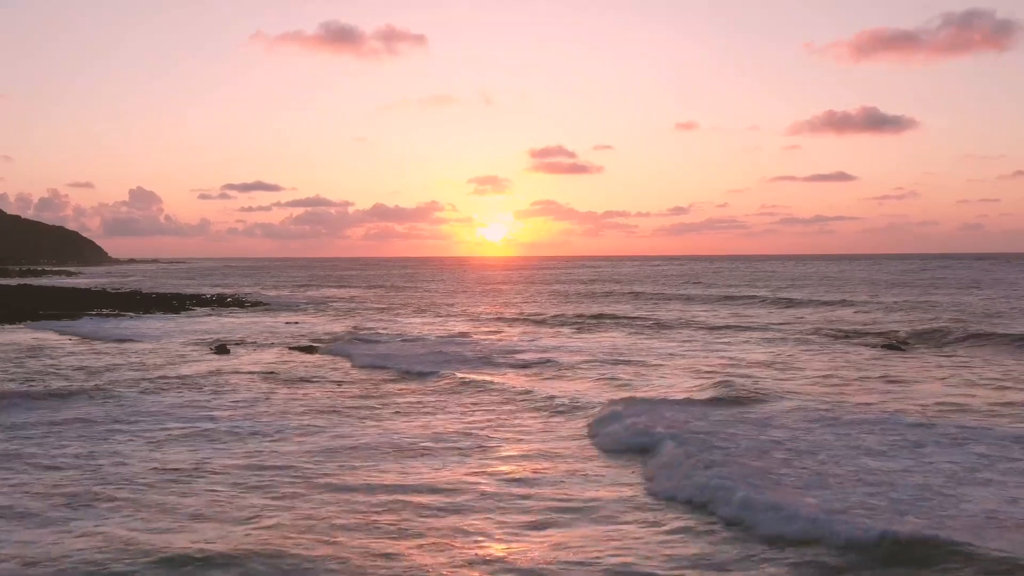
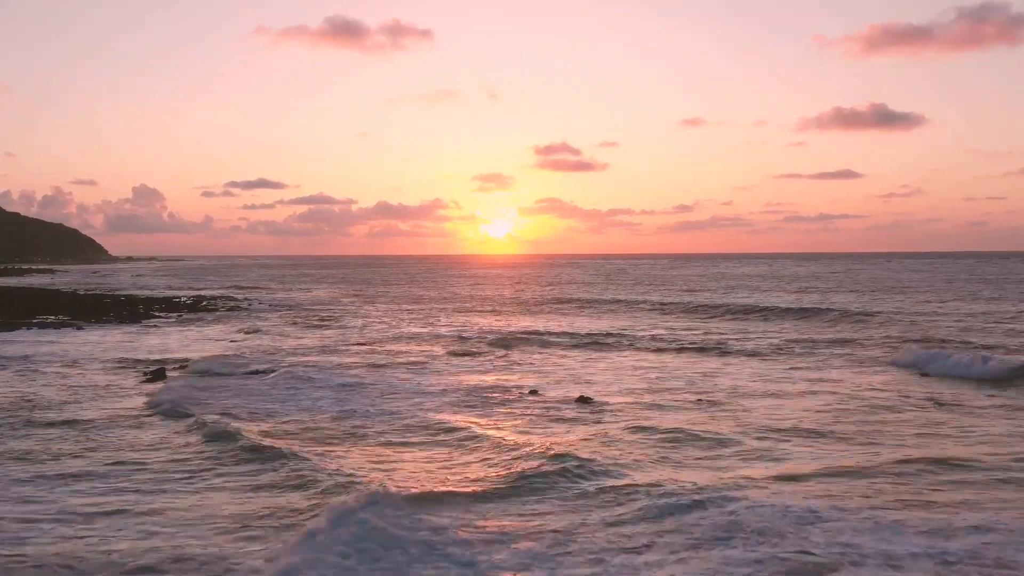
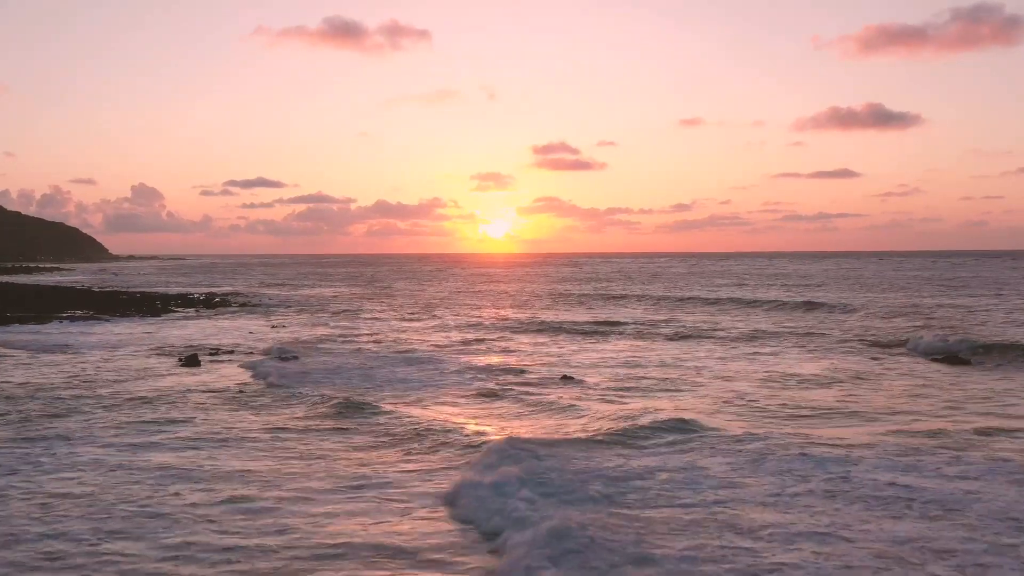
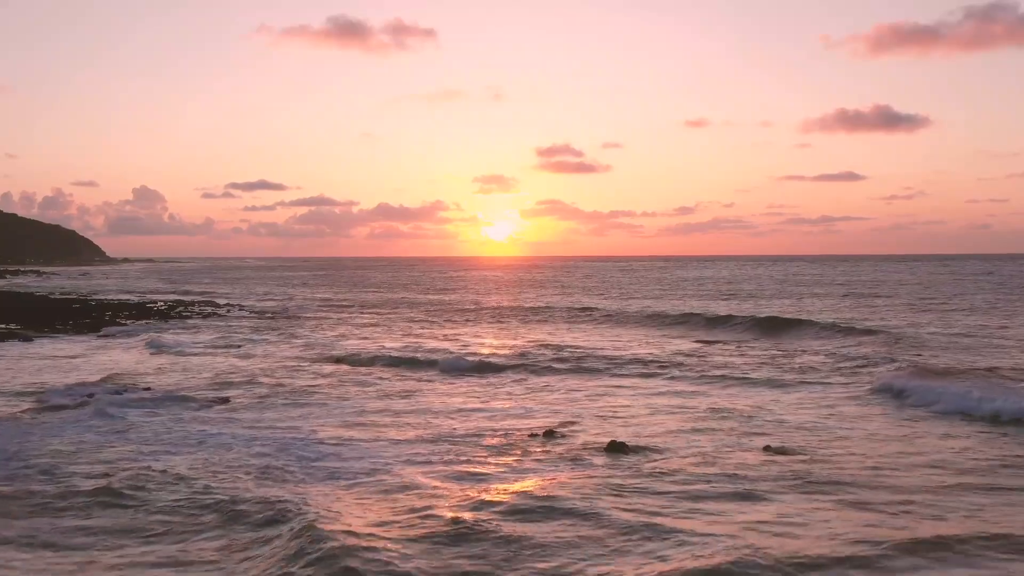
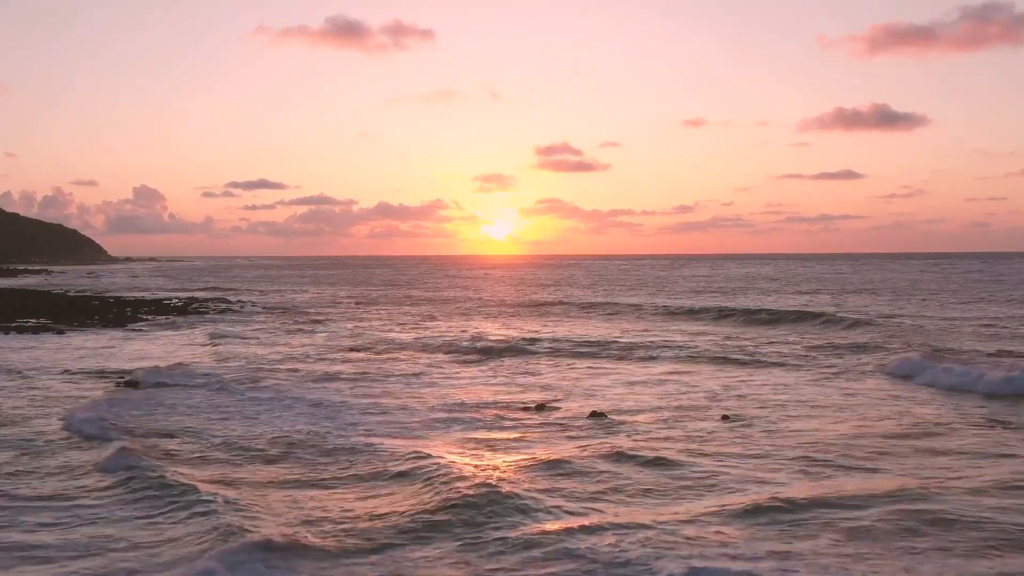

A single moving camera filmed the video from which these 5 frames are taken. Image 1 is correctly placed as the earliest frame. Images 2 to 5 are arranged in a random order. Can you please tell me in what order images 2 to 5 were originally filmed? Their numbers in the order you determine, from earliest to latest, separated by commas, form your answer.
3, 2, 5, 4
